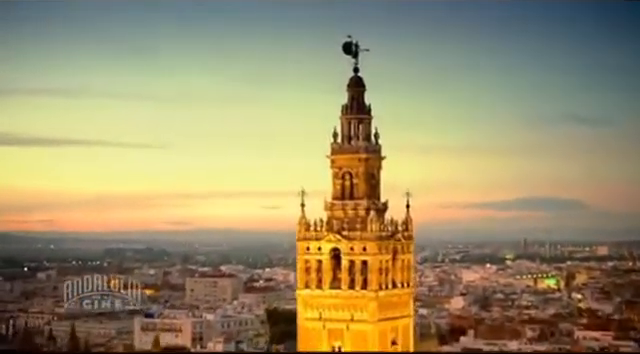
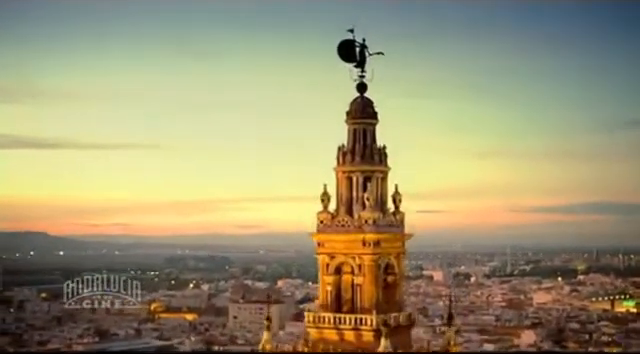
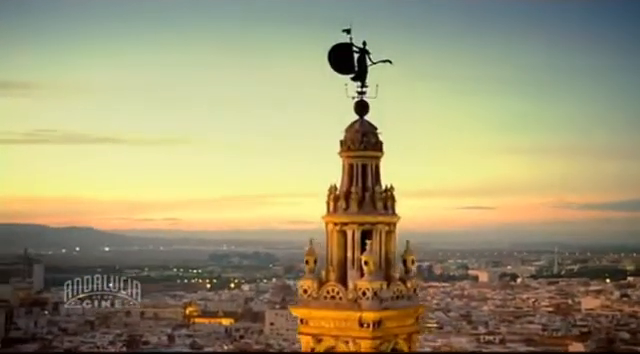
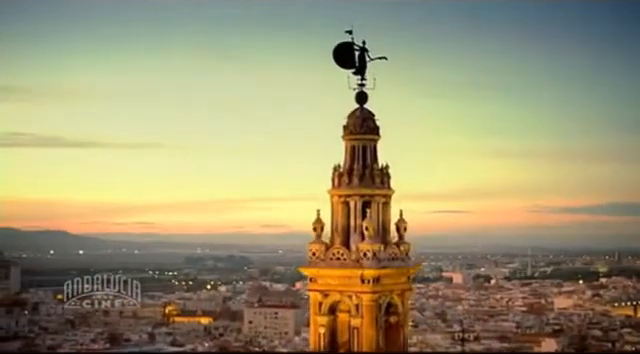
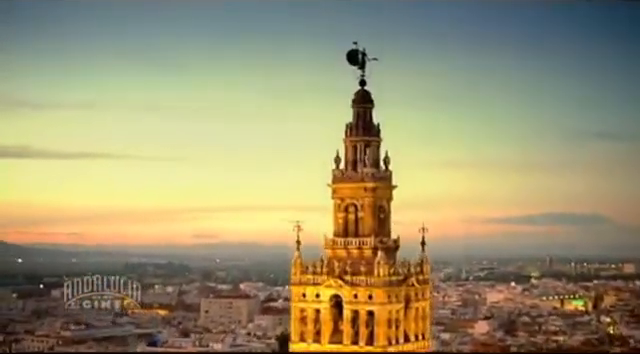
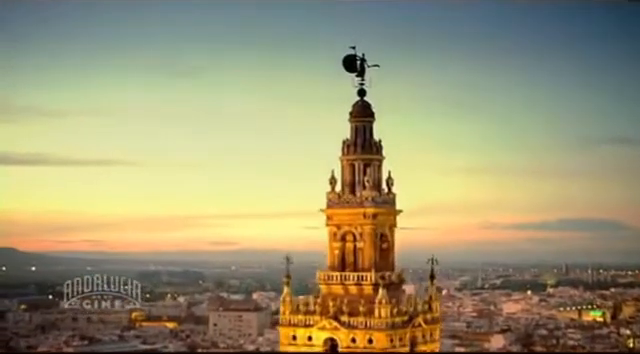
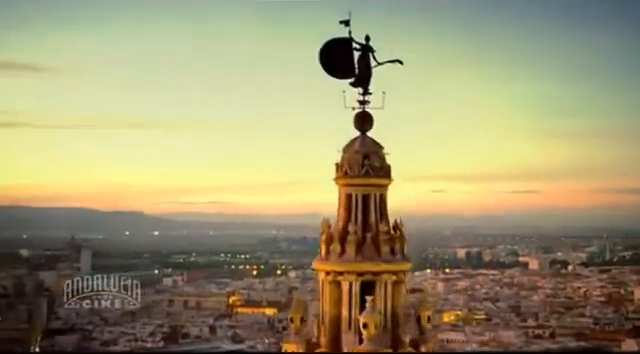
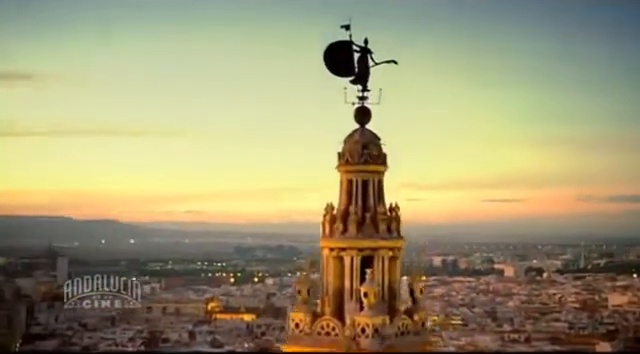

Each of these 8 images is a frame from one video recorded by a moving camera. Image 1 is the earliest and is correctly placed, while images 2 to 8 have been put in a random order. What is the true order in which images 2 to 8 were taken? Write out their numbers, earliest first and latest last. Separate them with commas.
5, 6, 2, 4, 3, 8, 7
